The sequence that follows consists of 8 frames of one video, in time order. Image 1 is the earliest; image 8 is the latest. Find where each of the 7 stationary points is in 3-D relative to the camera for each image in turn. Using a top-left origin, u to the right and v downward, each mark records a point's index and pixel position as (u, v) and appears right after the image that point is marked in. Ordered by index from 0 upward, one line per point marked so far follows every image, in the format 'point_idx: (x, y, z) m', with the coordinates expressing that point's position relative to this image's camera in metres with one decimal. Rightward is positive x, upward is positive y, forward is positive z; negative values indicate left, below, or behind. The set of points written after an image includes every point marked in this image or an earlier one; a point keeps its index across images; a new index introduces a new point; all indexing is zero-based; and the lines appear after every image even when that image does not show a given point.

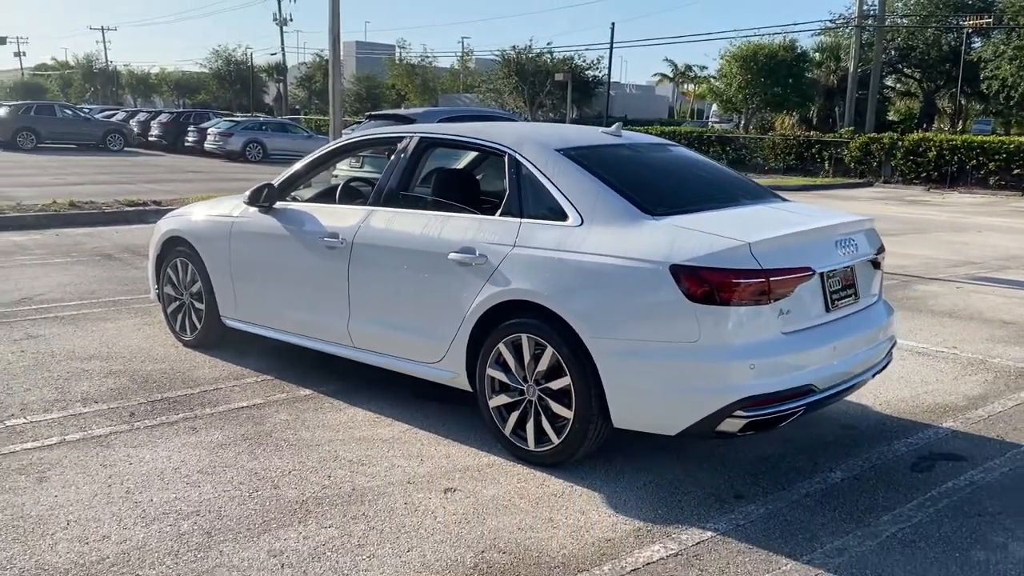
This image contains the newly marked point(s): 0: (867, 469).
0: (+1.8, -0.9, +4.6) m
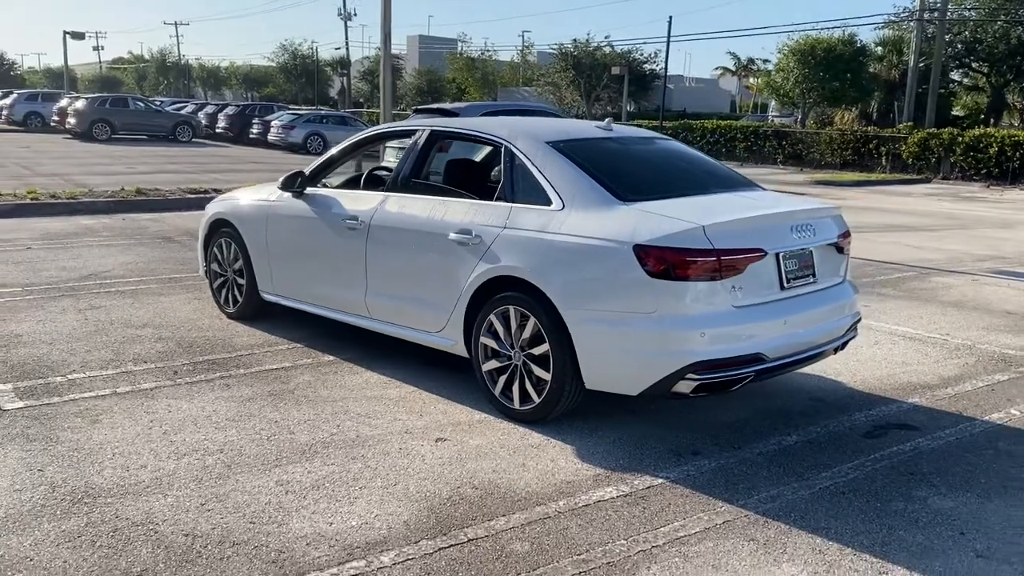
0: (+1.7, -0.8, +5.1) m
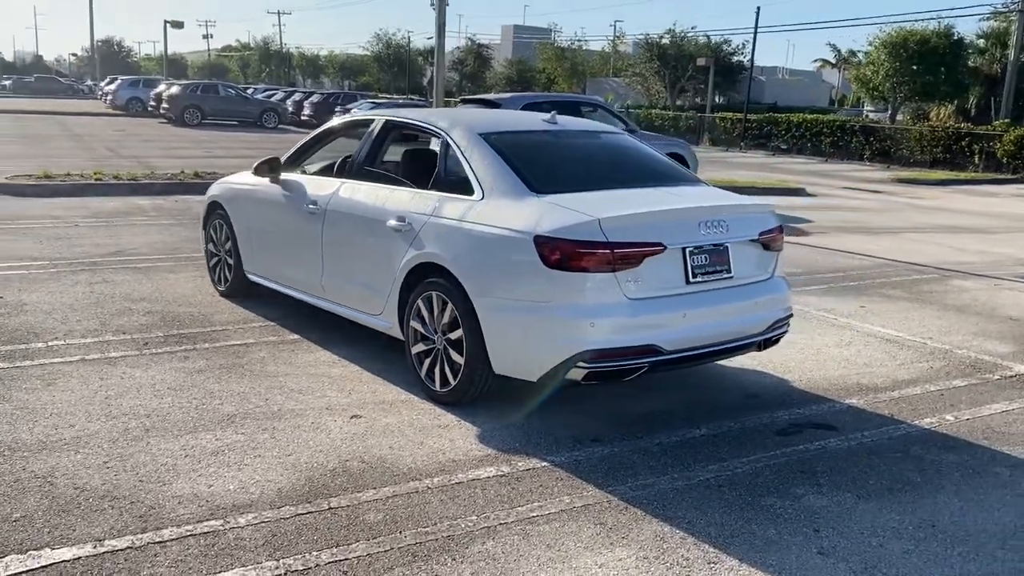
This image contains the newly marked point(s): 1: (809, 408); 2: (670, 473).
0: (+1.2, -0.8, +5.1) m
1: (+1.8, -0.7, +5.5) m
2: (+0.8, -0.9, +4.4) m
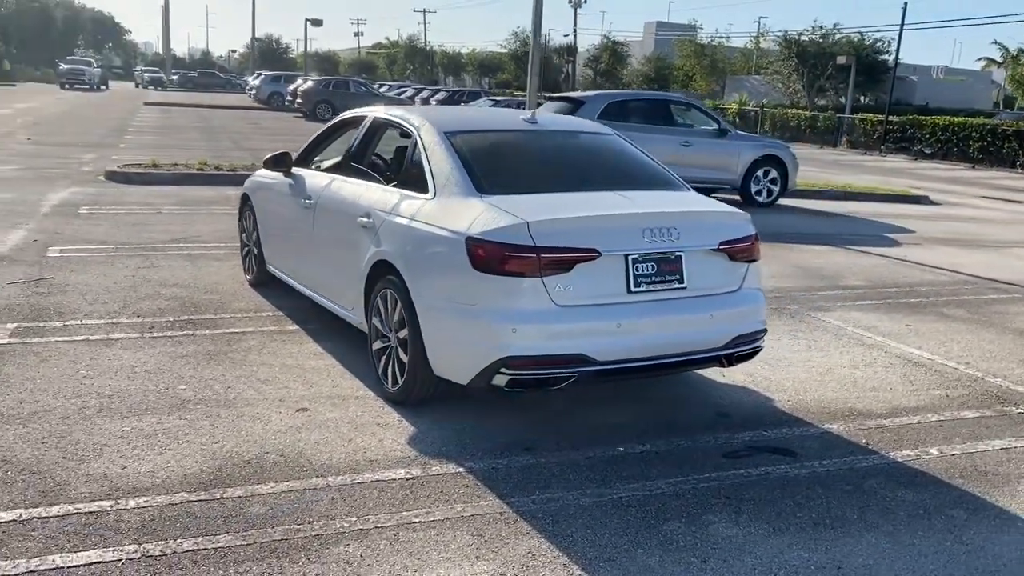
0: (+0.9, -0.9, +4.8) m
1: (+1.5, -0.8, +5.1) m
2: (+0.3, -1.0, +4.3) m
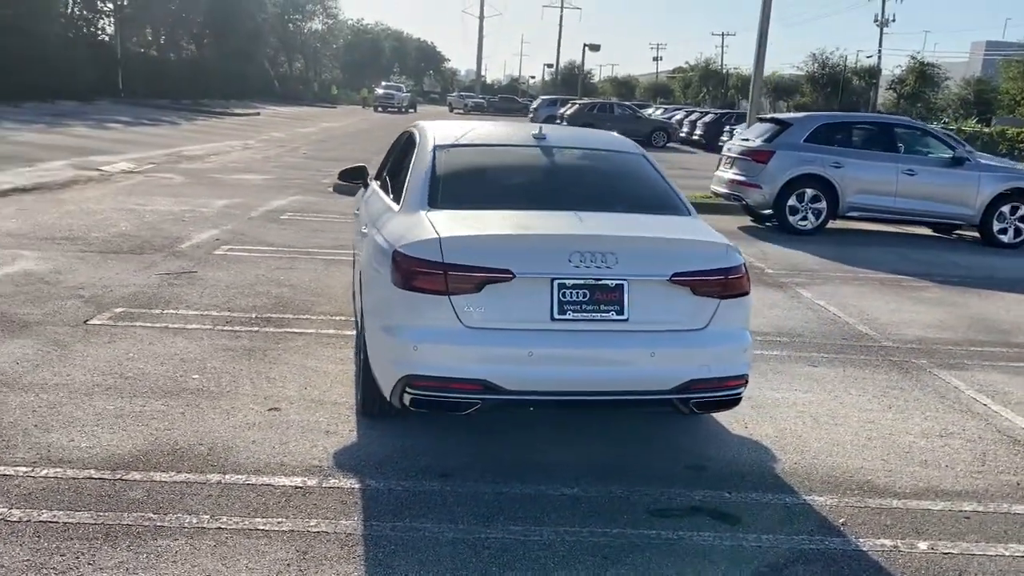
0: (+0.5, -1.0, +4.4) m
1: (+1.1, -1.0, +4.4) m
2: (-0.2, -1.0, +4.0) m
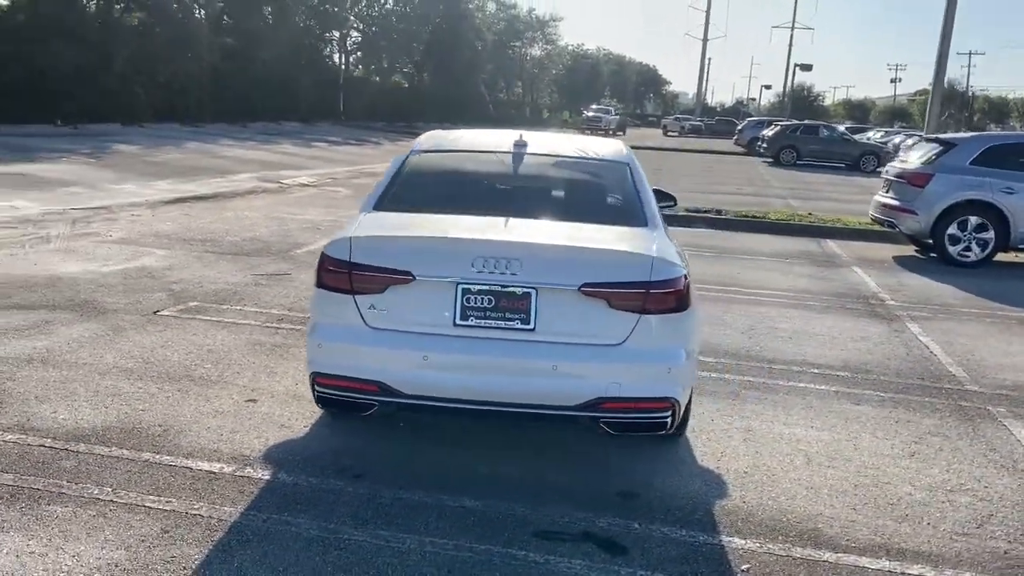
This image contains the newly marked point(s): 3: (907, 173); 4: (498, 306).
0: (0.0, -1.0, +4.2) m
1: (+0.6, -1.1, +4.1) m
2: (-0.8, -1.0, +4.0) m
3: (+6.0, +1.7, +13.6) m
4: (-0.1, -0.1, +4.1) m
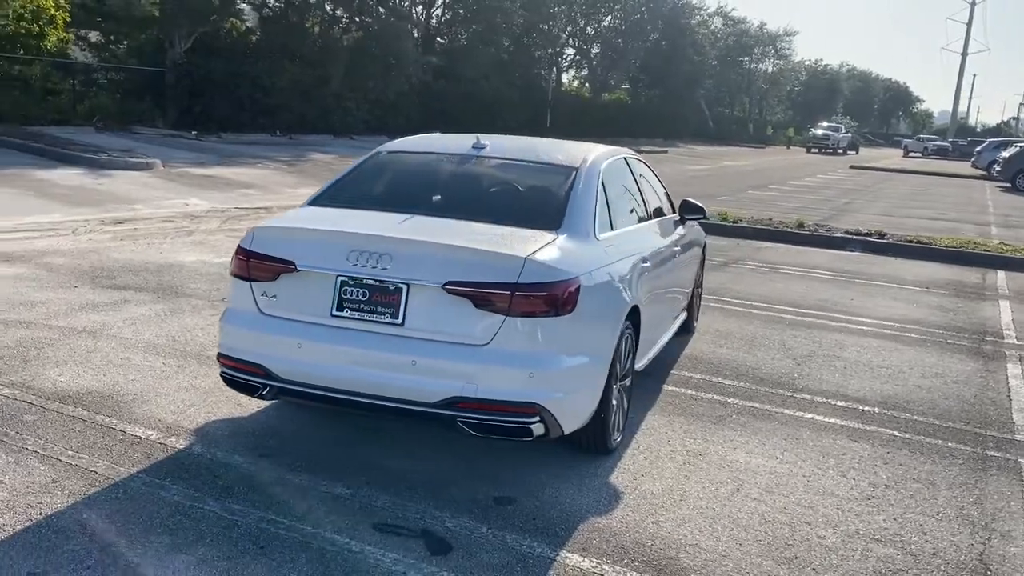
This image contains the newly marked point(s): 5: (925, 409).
0: (-0.7, -1.0, +4.3) m
1: (-0.1, -1.1, +4.0) m
2: (-1.5, -1.0, +4.3) m
3: (+7.6, +1.2, +11.9) m
4: (-0.7, -0.1, +4.2) m
5: (+2.9, -0.9, +6.4) m
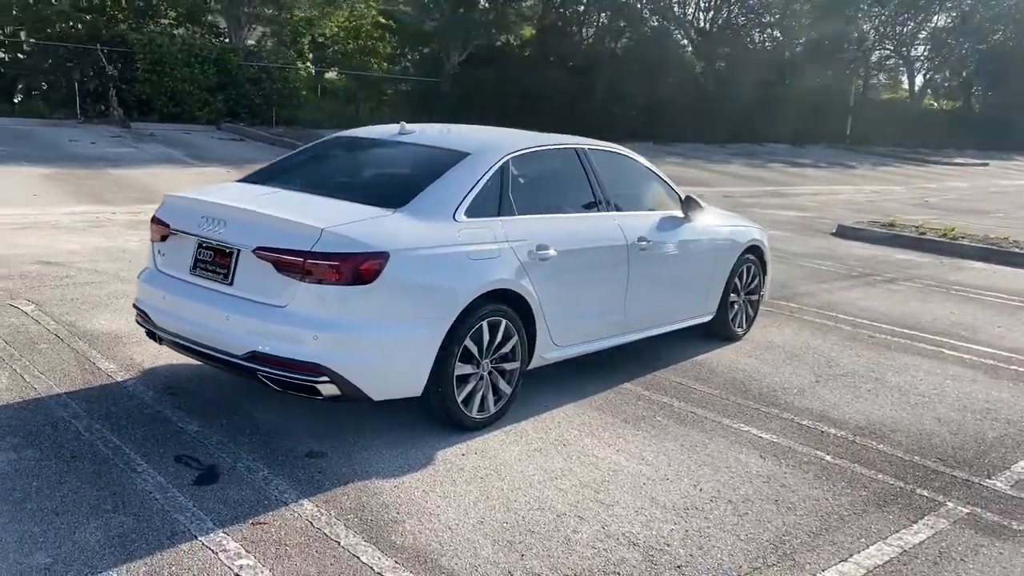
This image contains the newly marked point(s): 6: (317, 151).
0: (-1.7, -0.8, +4.8) m
1: (-1.2, -0.9, +4.4) m
2: (-2.4, -0.7, +5.1) m
3: (+8.9, +0.7, +9.1) m
4: (-1.6, +0.1, +4.8) m
5: (+2.5, -0.9, +5.6) m
6: (-1.3, +0.9, +6.0) m
